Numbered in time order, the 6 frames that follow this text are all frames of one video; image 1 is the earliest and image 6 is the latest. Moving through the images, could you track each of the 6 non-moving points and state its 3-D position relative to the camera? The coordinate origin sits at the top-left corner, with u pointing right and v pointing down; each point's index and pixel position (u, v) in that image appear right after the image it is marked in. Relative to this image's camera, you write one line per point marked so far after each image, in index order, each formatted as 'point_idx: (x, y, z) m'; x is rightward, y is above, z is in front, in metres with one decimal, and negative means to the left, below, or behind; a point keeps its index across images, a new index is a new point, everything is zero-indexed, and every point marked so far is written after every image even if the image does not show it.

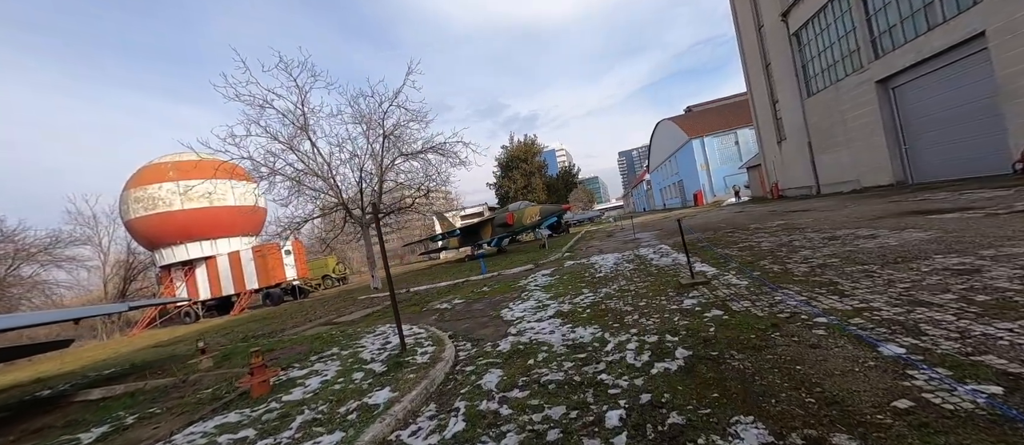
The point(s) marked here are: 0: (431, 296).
0: (-2.2, -2.0, +9.3) m
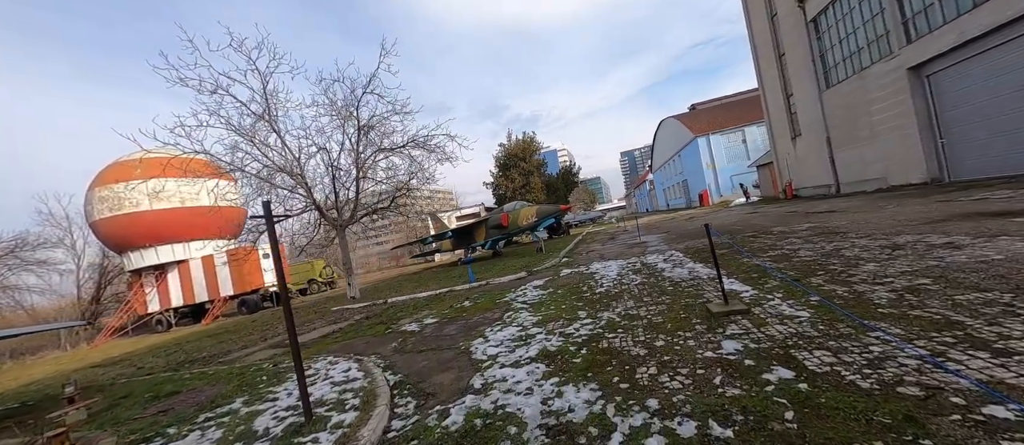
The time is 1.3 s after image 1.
0: (-2.5, -2.1, +8.1) m
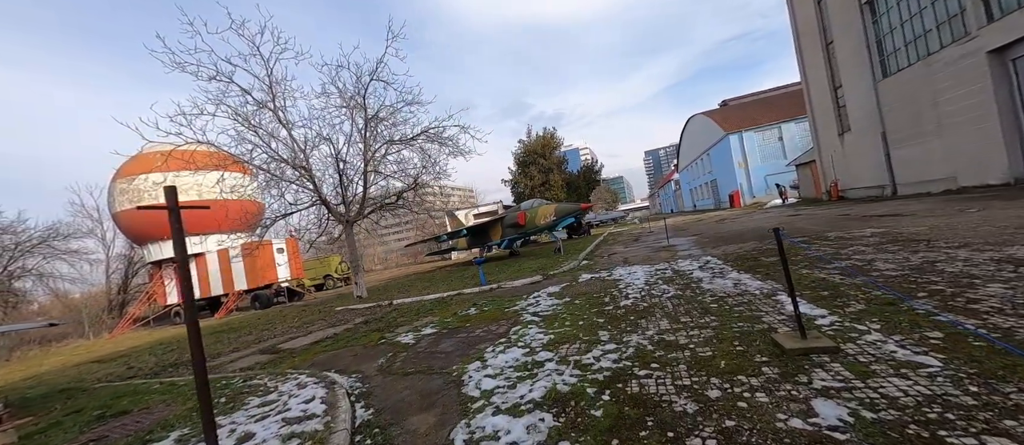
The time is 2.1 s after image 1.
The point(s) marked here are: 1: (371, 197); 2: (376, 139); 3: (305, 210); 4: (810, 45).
0: (-2.3, -2.0, +7.4) m
1: (-4.6, +0.8, +11.4) m
2: (-4.3, +2.6, +10.7) m
3: (-6.9, +0.4, +11.4) m
4: (+16.9, +10.0, +19.4) m
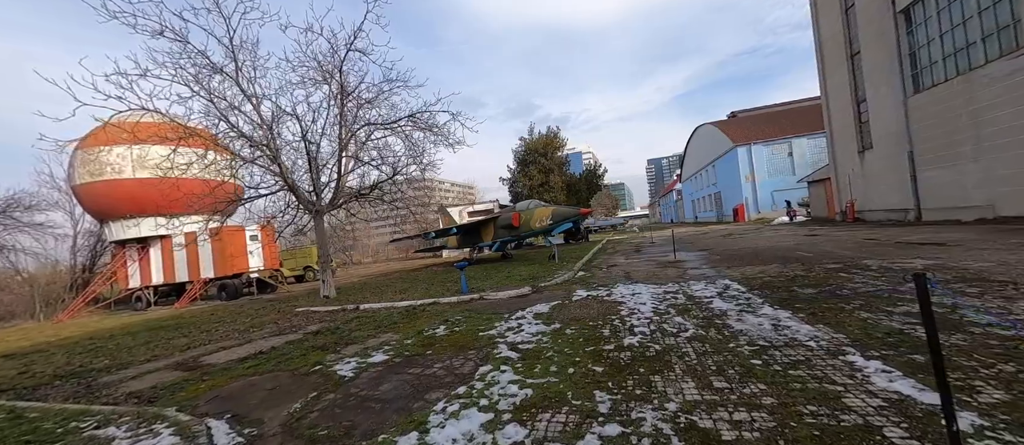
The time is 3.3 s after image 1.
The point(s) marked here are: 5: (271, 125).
0: (-2.6, -1.9, +6.2) m
1: (-4.8, +1.0, +10.2) m
2: (-4.4, +2.8, +9.5) m
3: (-7.2, +0.8, +10.2) m
4: (+17.2, +8.9, +18.3) m
5: (-6.2, +2.5, +8.8) m
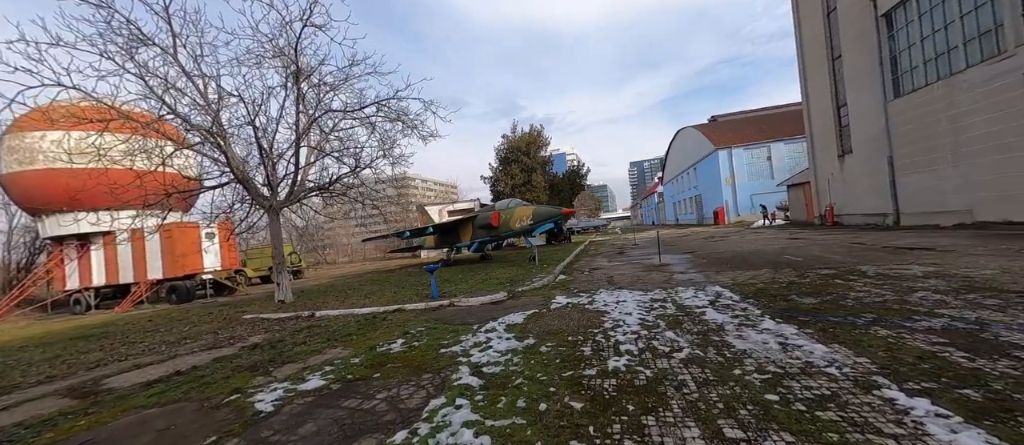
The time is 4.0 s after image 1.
0: (-3.1, -1.9, +5.4) m
1: (-5.5, +1.1, +9.3) m
2: (-4.9, +2.9, +8.6) m
3: (-7.8, +0.9, +9.2) m
4: (+16.3, +8.7, +18.3) m
5: (-6.8, +2.6, +7.8) m
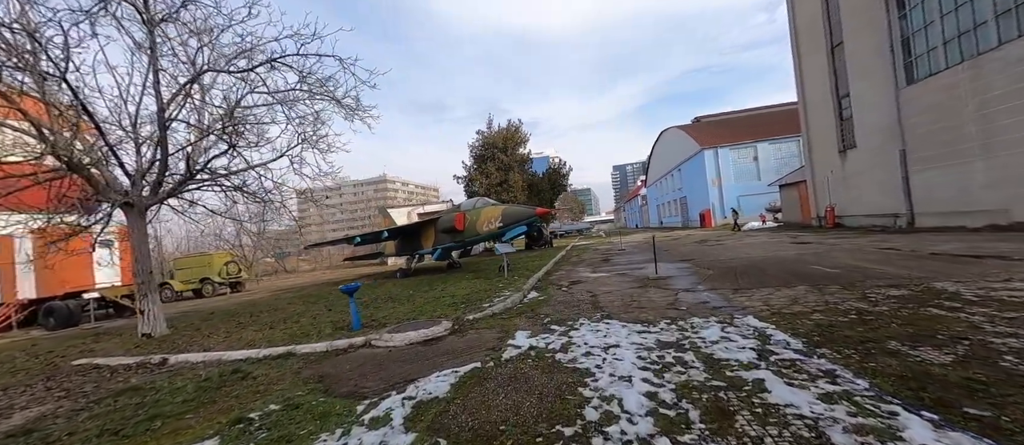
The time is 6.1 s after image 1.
0: (-3.9, -1.9, +3.1) m
1: (-6.4, +1.0, +6.9) m
2: (-5.8, +2.8, +6.2) m
3: (-8.7, +0.9, +6.7) m
4: (+14.9, +8.6, +17.0) m
5: (-7.6, +2.5, +5.4) m
